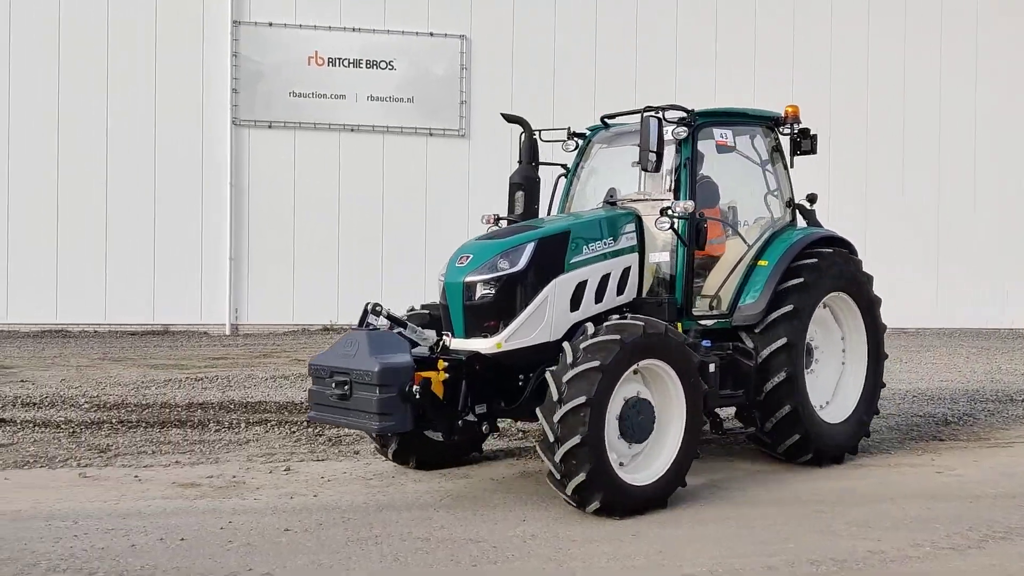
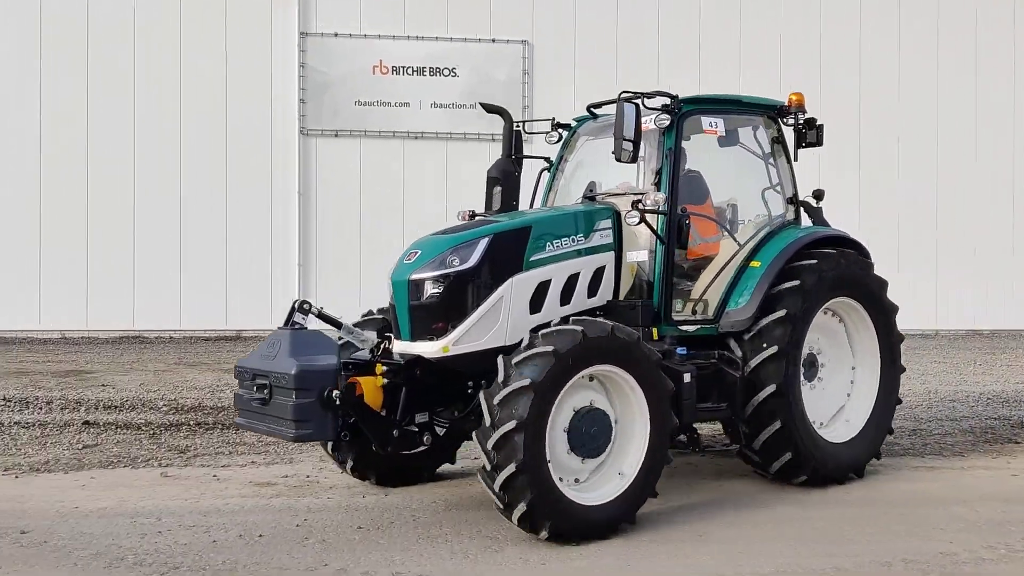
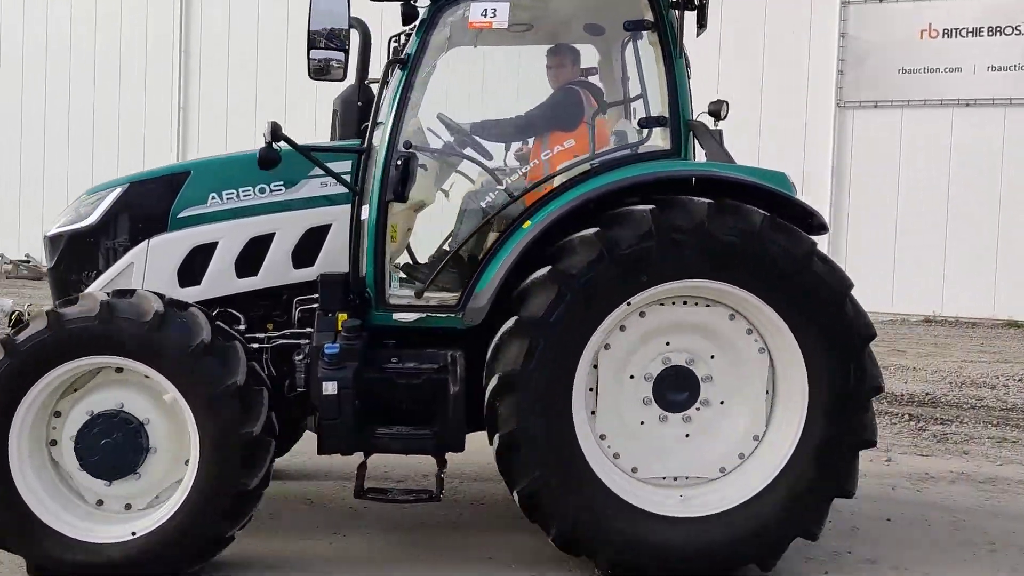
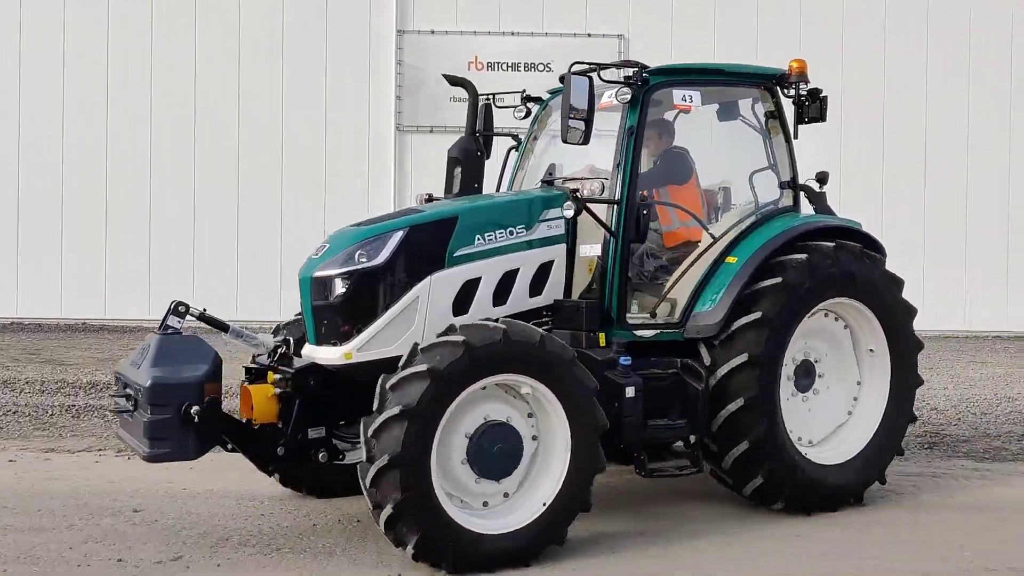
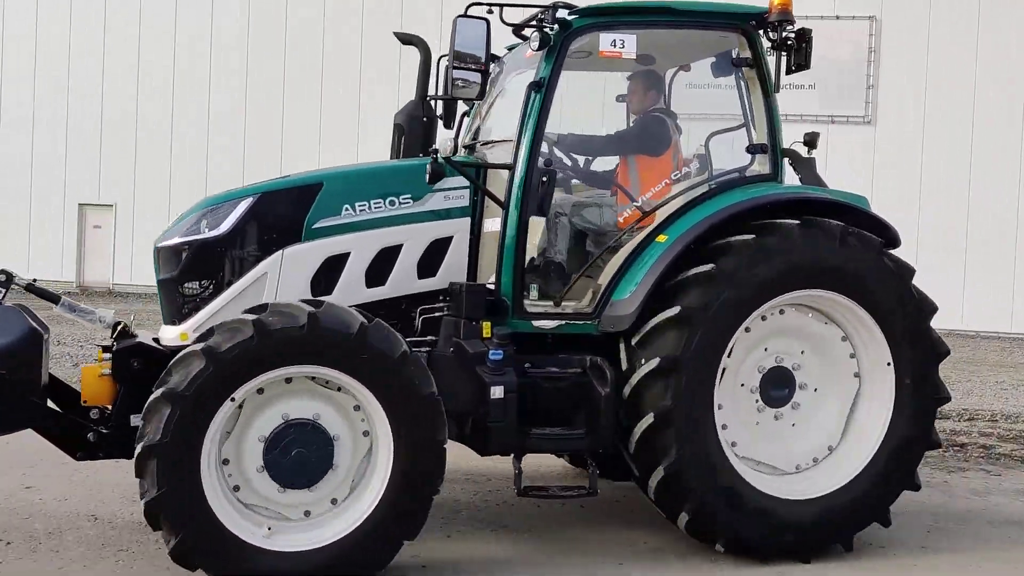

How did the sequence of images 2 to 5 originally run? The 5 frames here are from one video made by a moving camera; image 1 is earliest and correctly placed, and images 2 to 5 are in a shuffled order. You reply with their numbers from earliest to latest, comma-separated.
2, 4, 5, 3
